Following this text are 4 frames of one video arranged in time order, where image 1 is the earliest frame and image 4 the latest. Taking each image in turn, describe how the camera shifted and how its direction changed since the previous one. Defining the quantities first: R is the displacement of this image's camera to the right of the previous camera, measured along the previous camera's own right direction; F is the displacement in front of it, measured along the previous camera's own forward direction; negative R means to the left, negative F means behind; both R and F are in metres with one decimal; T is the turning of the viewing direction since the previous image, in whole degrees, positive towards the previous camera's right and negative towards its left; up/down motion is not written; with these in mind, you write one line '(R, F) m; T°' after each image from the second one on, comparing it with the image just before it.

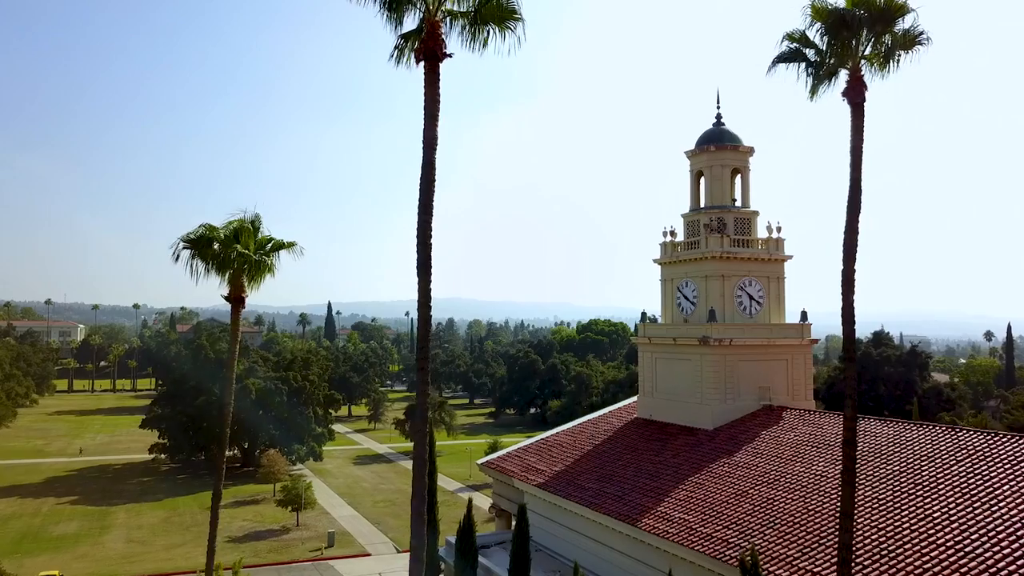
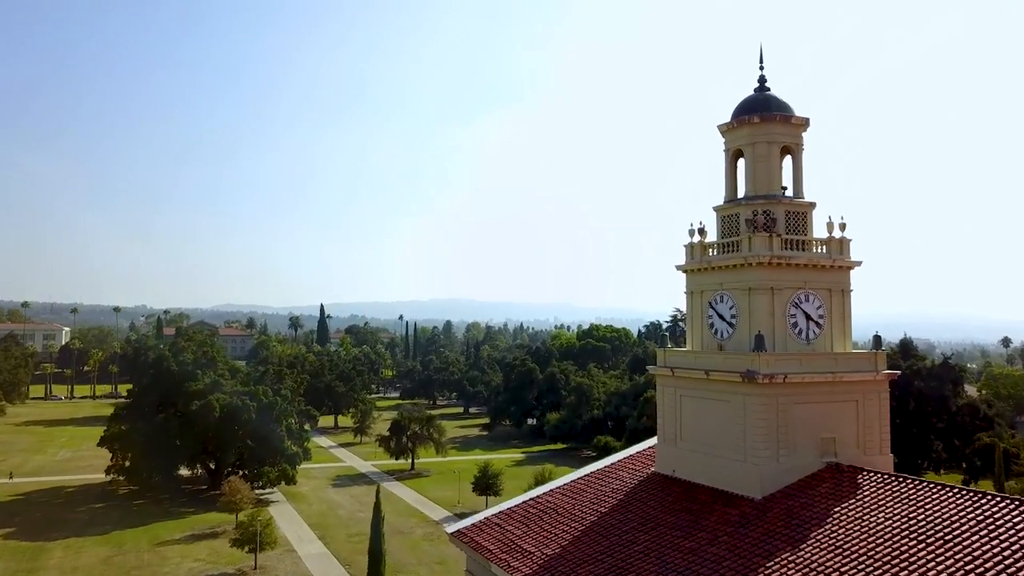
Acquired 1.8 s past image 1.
(+0.4, +4.2) m; 0°
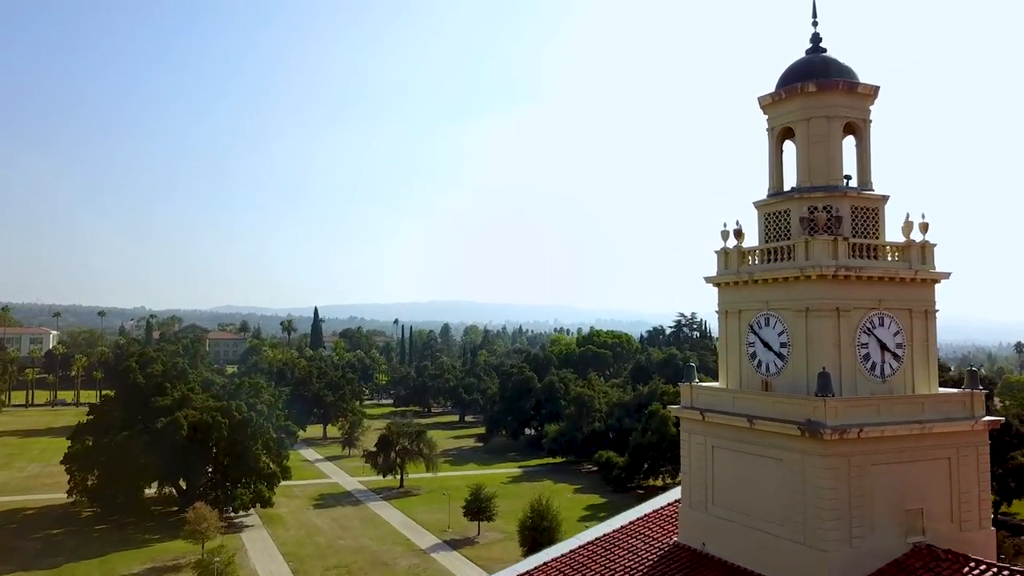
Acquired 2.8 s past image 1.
(+0.3, +3.1) m; 0°
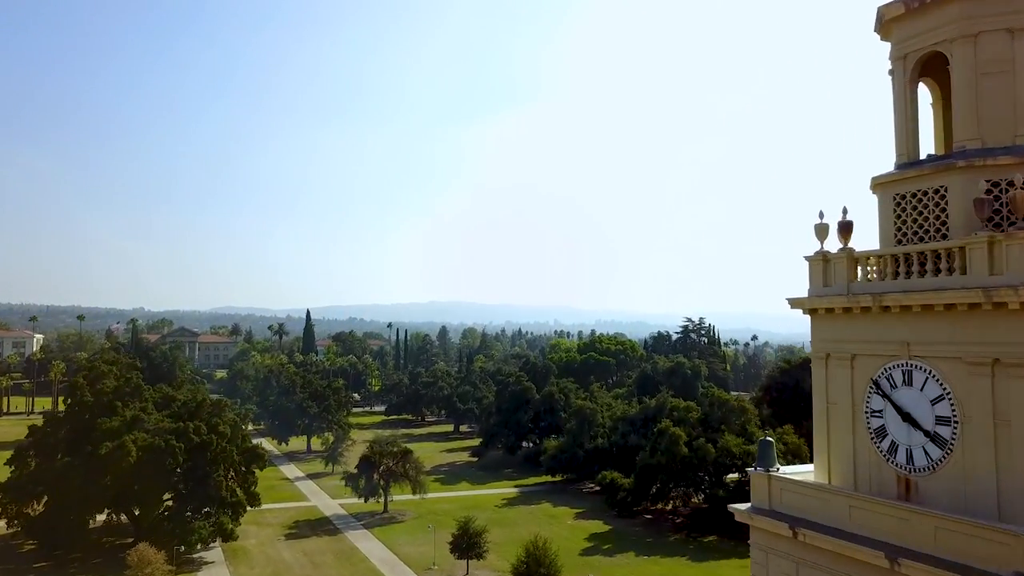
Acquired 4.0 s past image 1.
(+0.3, +4.2) m; 0°
